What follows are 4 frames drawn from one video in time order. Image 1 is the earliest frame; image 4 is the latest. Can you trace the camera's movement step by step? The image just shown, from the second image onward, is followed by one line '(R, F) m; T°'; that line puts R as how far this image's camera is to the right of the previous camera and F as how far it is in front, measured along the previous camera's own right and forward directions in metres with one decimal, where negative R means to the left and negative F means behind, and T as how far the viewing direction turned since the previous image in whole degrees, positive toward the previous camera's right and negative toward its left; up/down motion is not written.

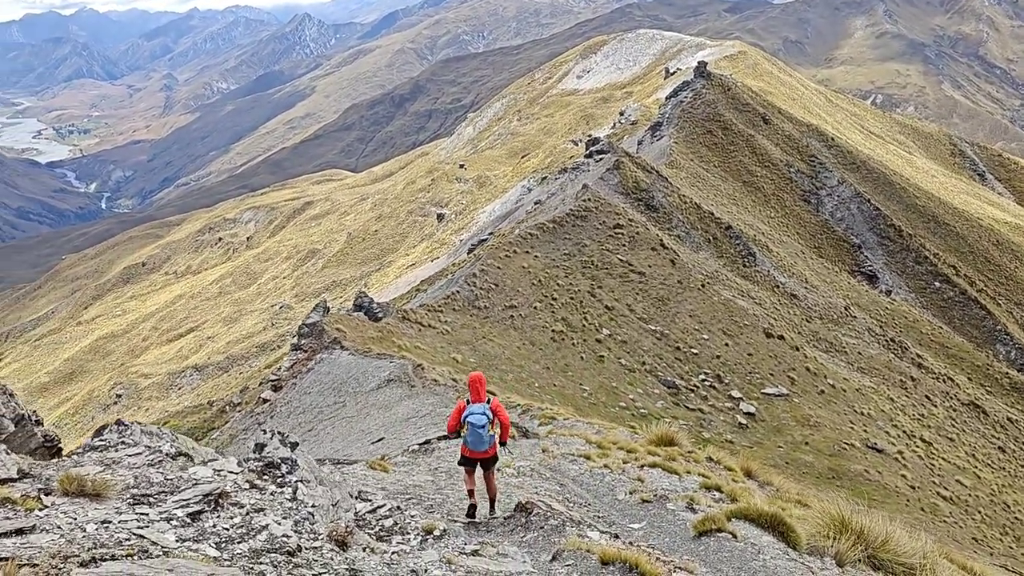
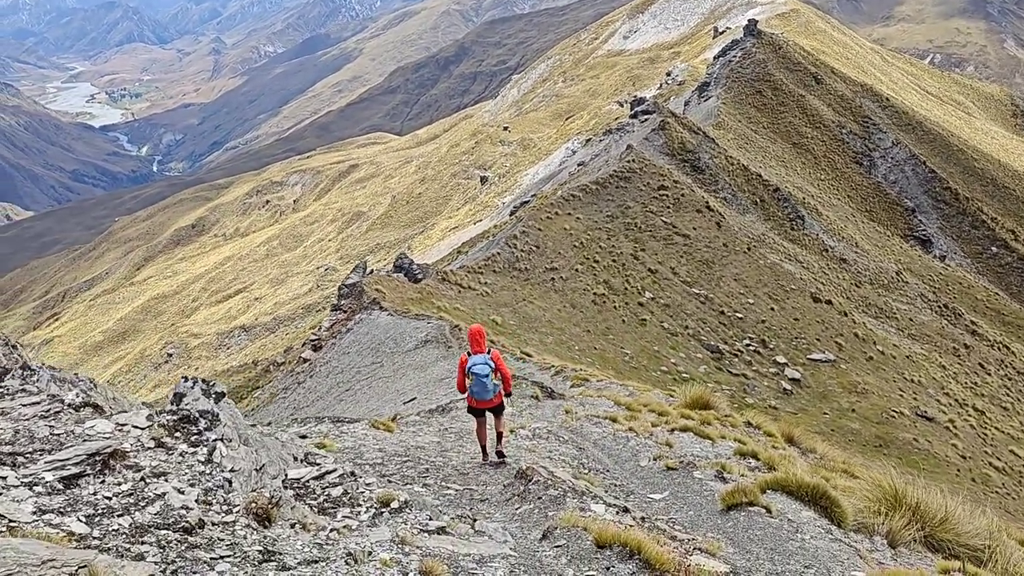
(+0.2, +0.6) m; -3°
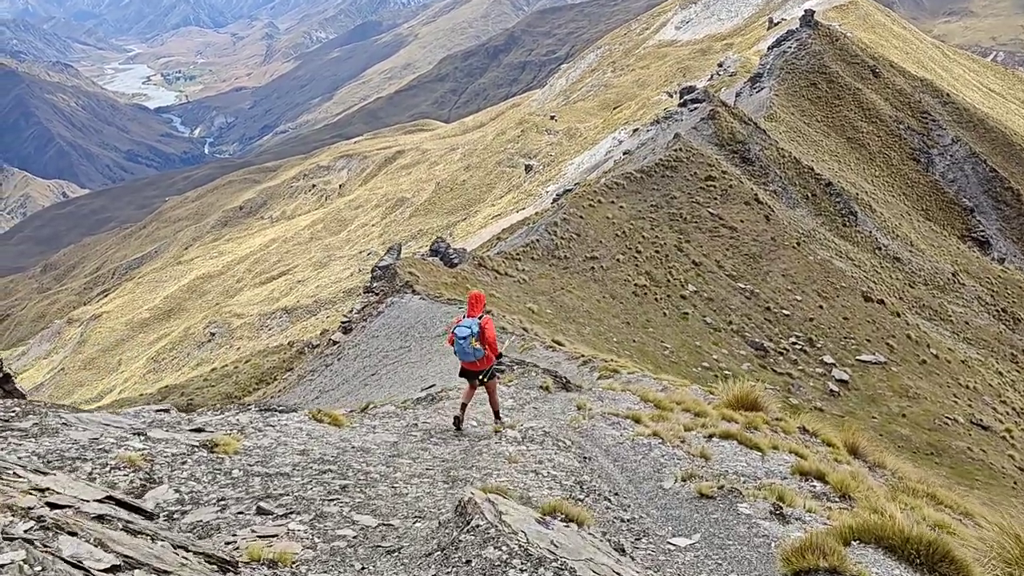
(+0.3, +1.4) m; -3°
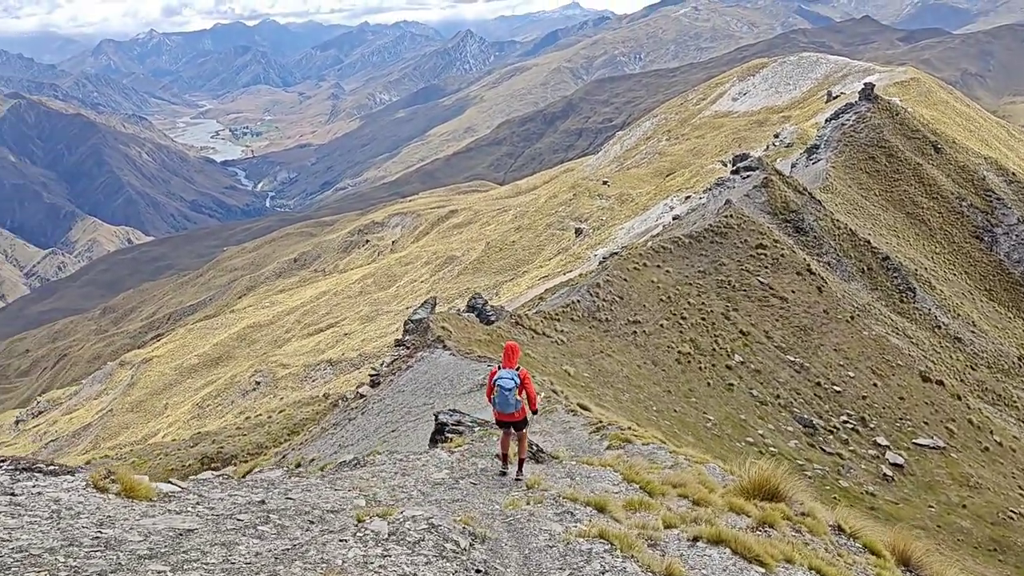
(+0.6, +1.1) m; -4°
